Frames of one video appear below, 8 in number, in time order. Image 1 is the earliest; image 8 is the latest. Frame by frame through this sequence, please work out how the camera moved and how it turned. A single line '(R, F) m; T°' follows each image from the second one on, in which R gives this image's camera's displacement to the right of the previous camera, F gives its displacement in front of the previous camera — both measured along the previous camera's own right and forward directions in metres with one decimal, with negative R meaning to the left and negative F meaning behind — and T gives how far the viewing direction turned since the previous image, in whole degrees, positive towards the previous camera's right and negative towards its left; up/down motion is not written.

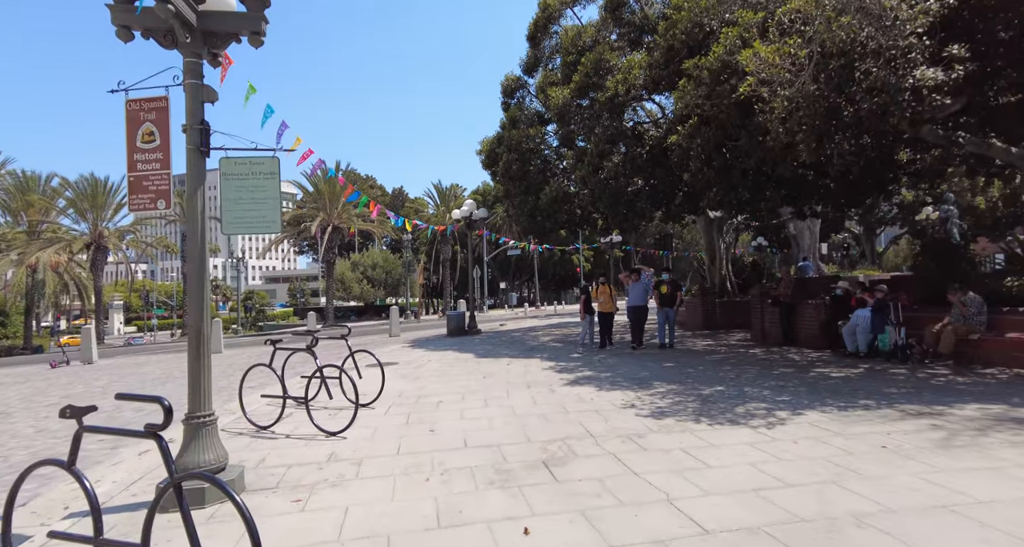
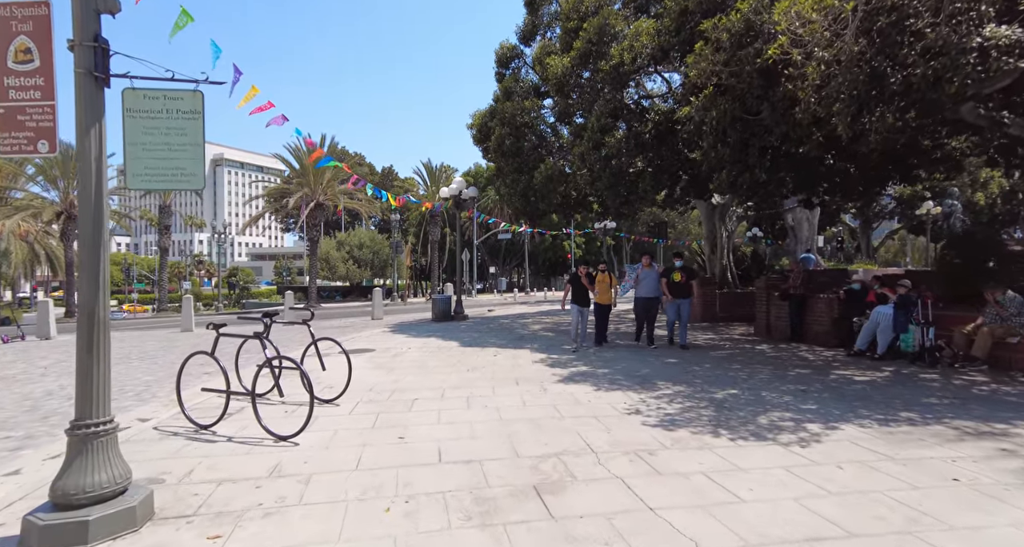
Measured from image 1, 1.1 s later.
(0.0, +1.0) m; +1°
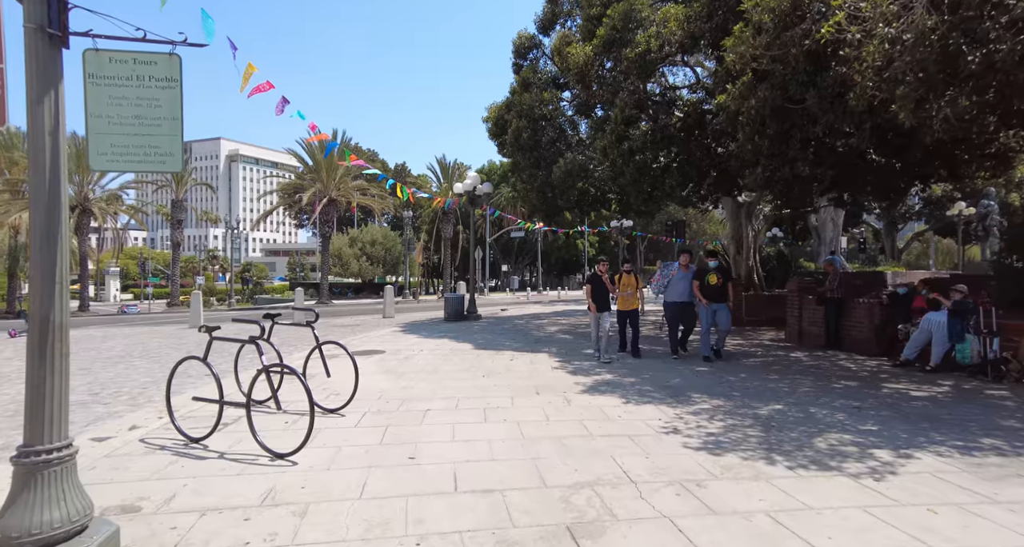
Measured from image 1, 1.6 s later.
(-0.1, +0.6) m; -1°
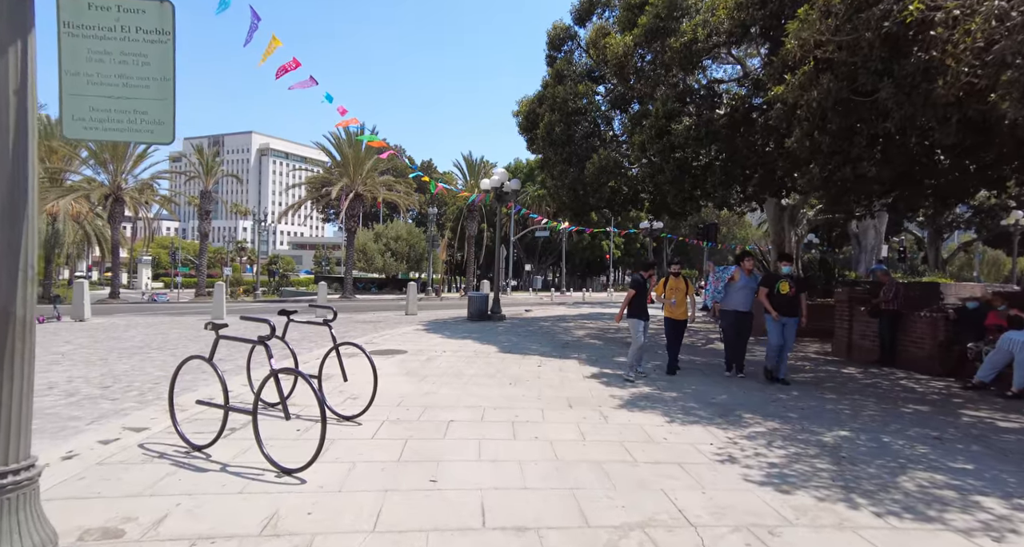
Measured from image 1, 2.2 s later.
(-0.1, +0.6) m; -2°
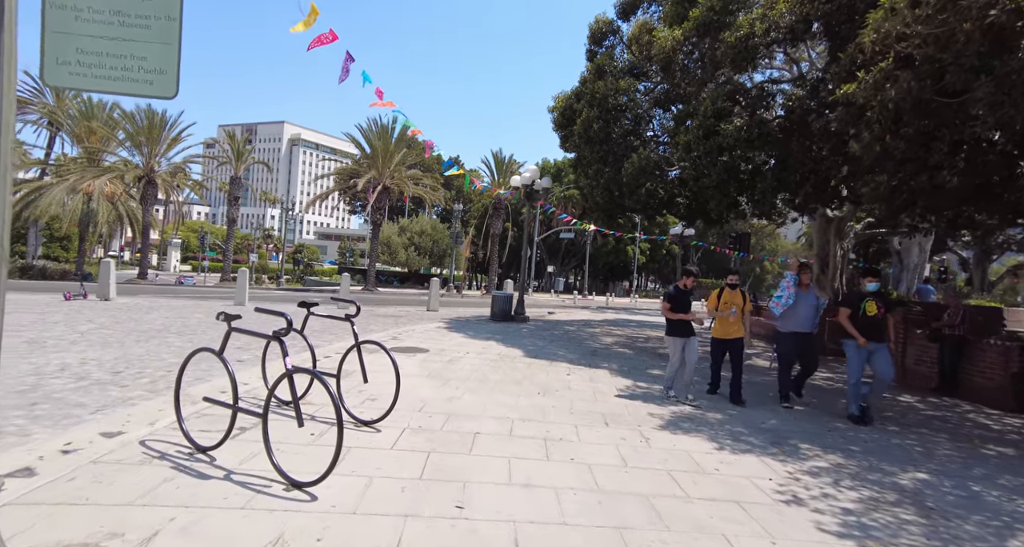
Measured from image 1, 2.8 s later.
(-0.2, +0.5) m; -2°
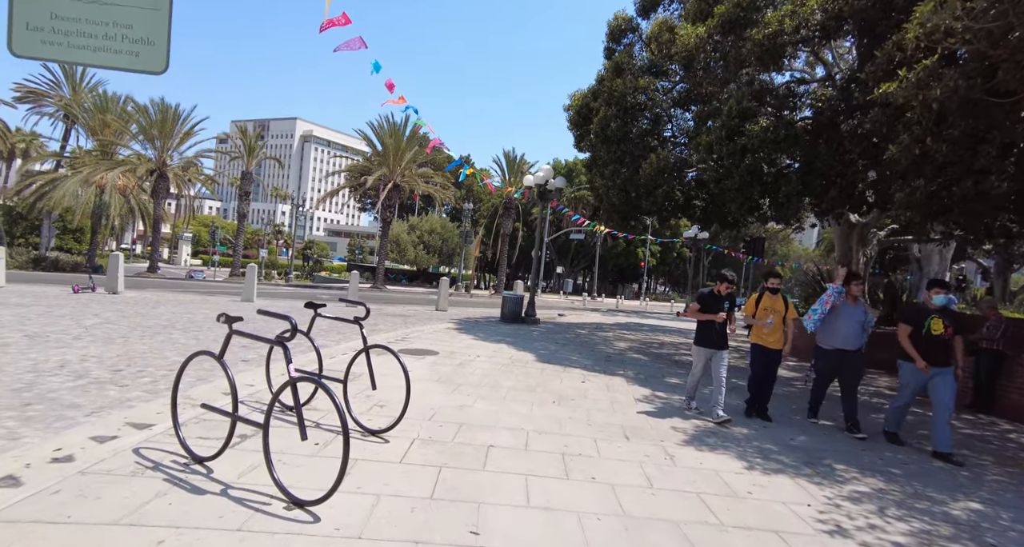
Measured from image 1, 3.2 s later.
(-0.1, +0.3) m; -1°
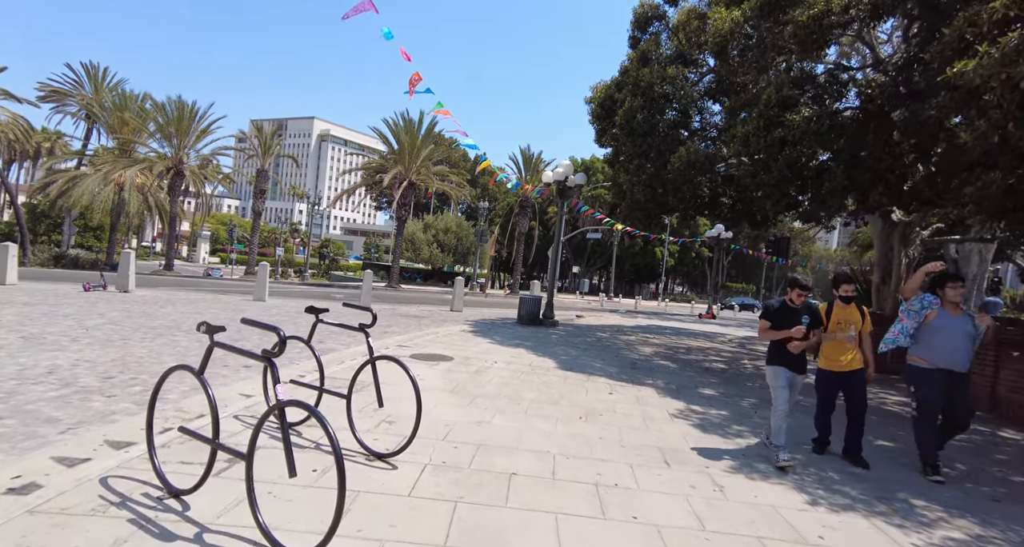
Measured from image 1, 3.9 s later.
(-0.1, +0.7) m; -2°
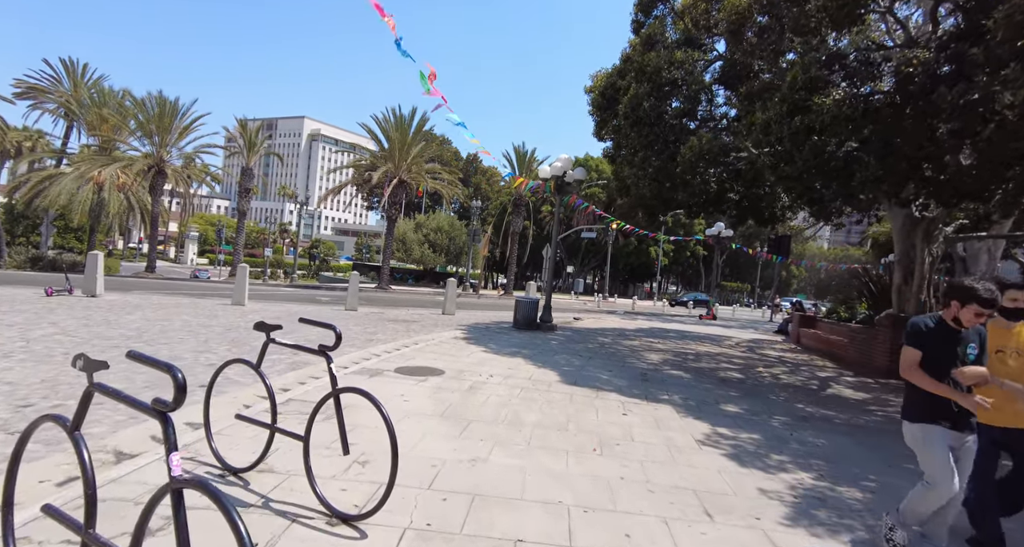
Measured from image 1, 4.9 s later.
(-0.1, +1.0) m; +1°
